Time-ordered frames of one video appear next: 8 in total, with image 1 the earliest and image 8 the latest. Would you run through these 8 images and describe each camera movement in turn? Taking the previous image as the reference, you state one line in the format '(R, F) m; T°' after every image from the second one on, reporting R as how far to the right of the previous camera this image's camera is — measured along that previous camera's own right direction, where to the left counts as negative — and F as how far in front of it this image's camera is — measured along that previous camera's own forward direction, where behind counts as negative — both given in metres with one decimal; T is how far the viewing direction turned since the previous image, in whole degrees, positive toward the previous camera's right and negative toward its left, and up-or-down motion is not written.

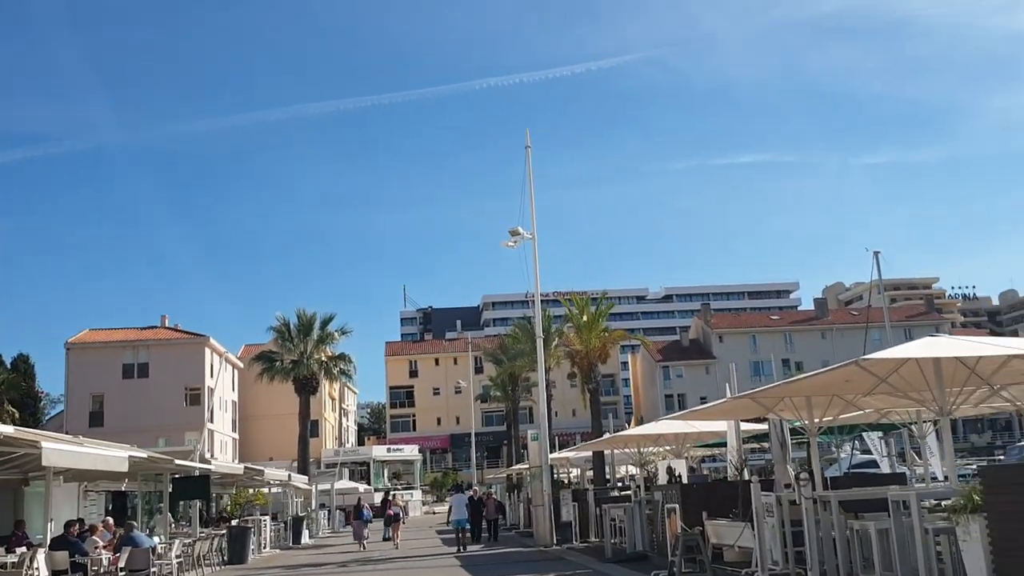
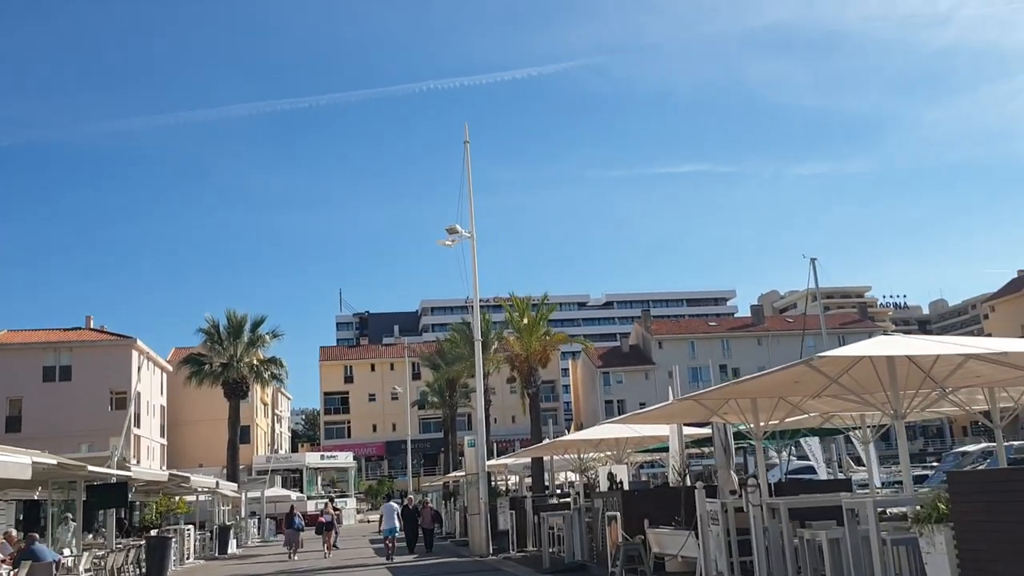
(+0.1, +0.8) m; +4°
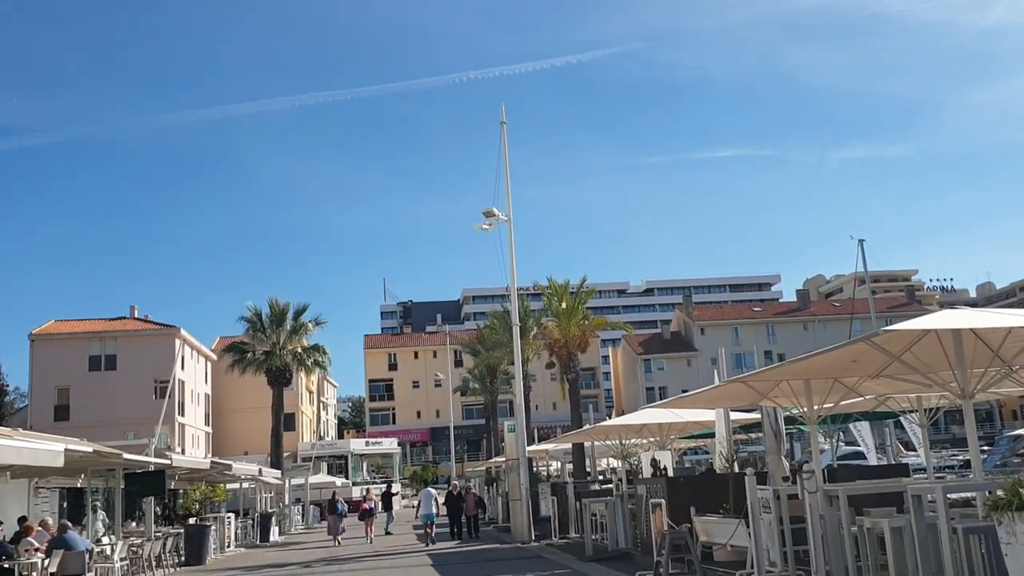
(+0.1, +0.6) m; -3°
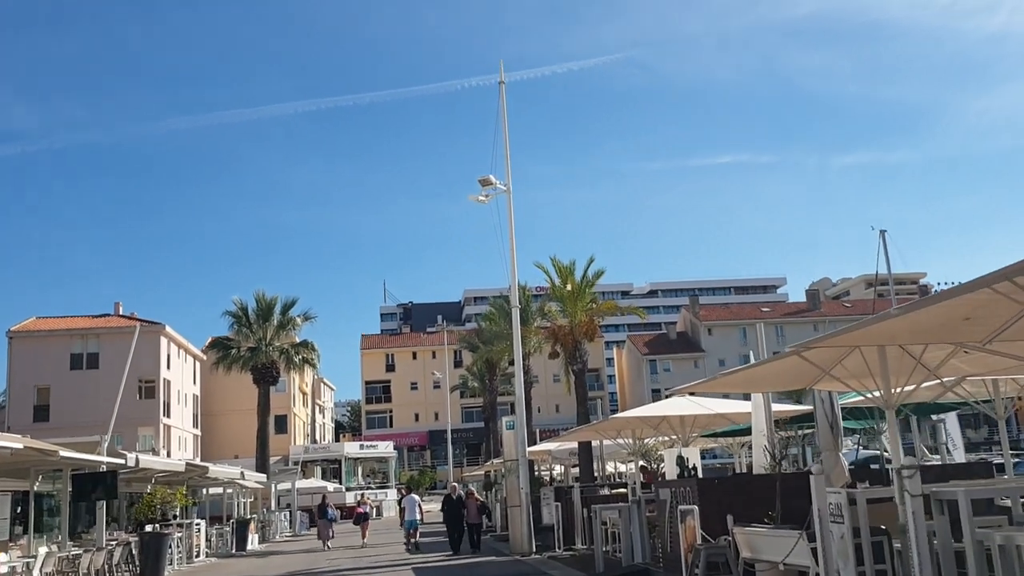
(+0.1, +2.9) m; 0°
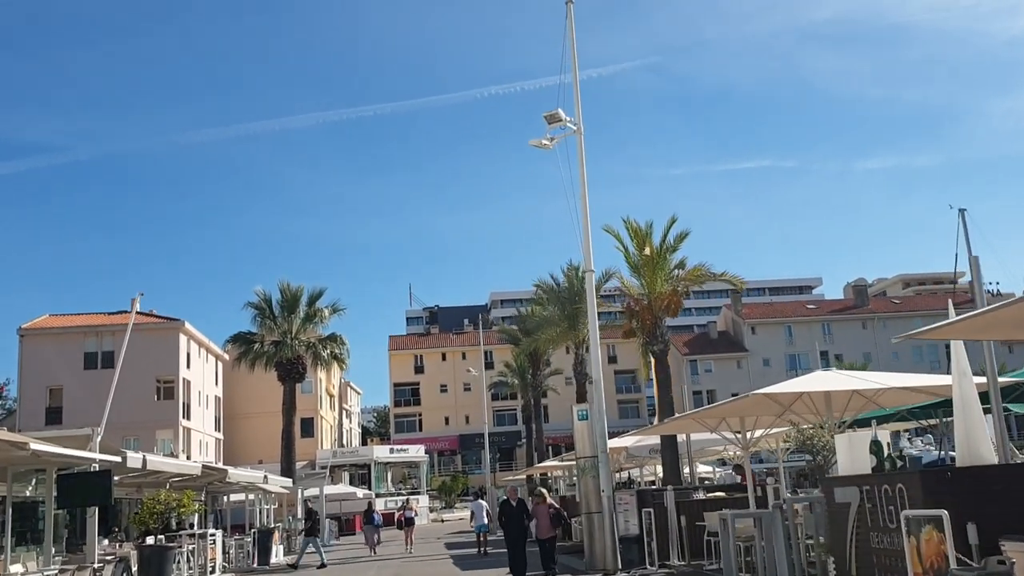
(-1.1, +4.0) m; -1°
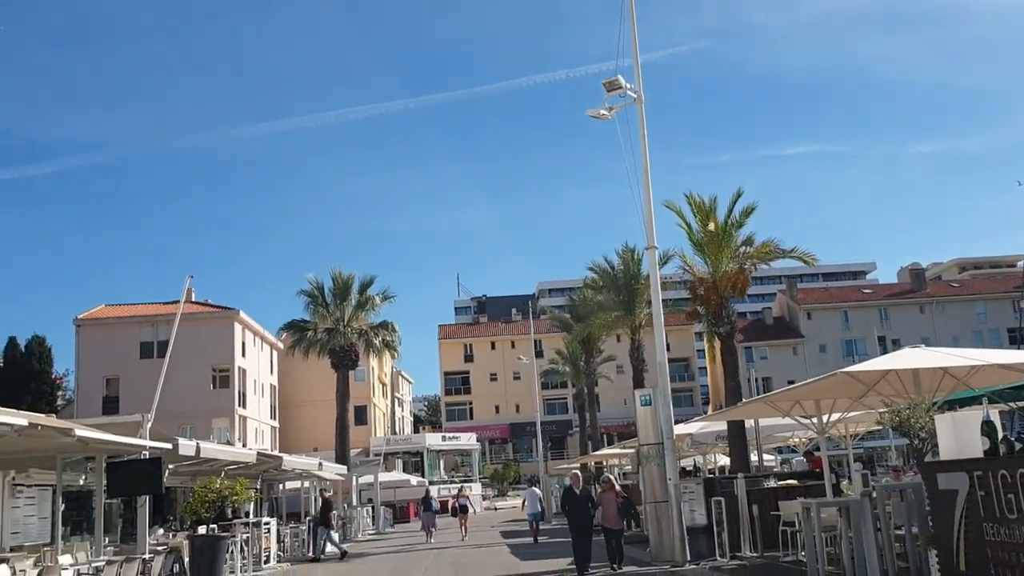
(-0.2, +0.8) m; -3°
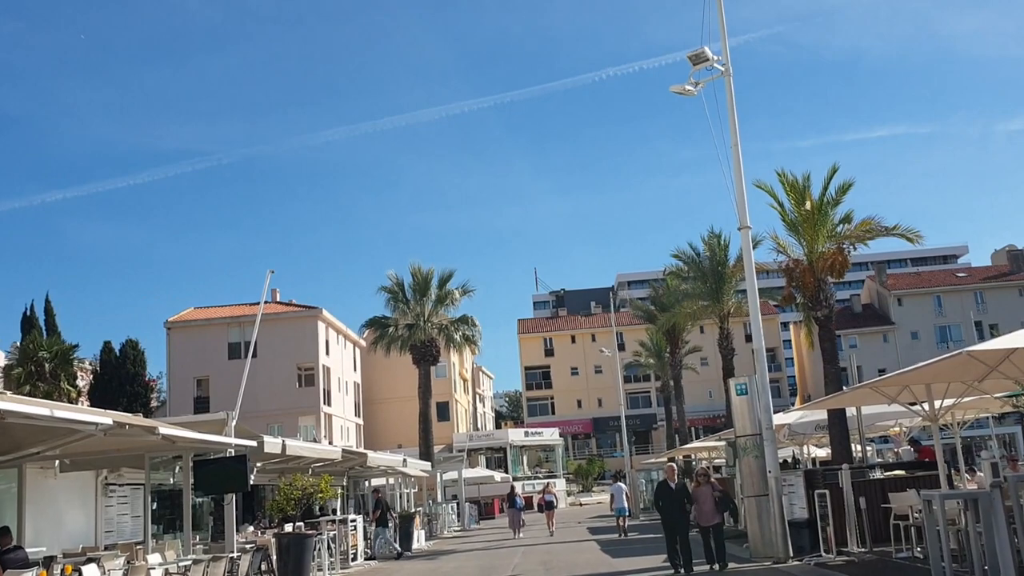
(-0.1, +0.6) m; -5°
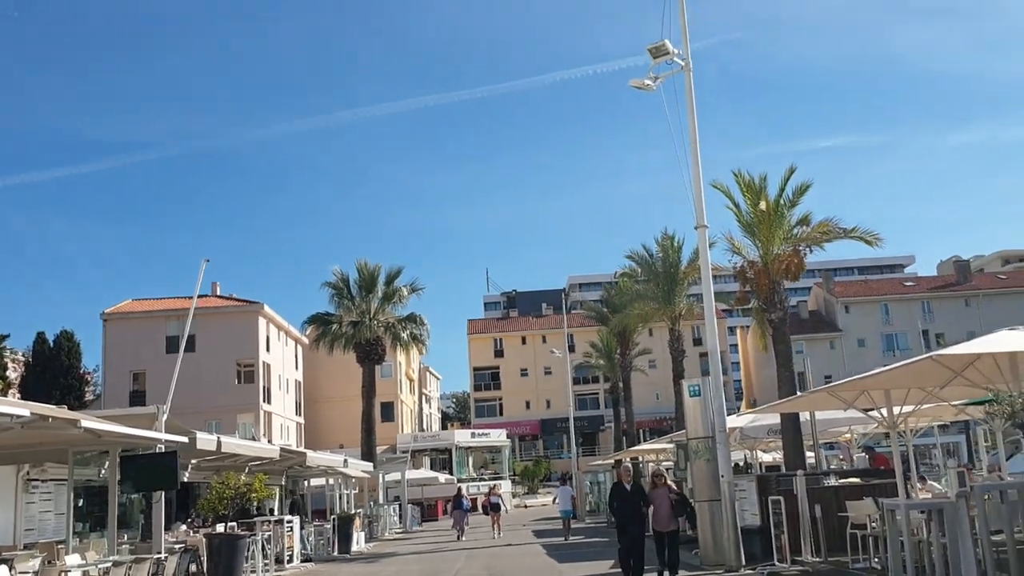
(0.0, +0.7) m; +3°
